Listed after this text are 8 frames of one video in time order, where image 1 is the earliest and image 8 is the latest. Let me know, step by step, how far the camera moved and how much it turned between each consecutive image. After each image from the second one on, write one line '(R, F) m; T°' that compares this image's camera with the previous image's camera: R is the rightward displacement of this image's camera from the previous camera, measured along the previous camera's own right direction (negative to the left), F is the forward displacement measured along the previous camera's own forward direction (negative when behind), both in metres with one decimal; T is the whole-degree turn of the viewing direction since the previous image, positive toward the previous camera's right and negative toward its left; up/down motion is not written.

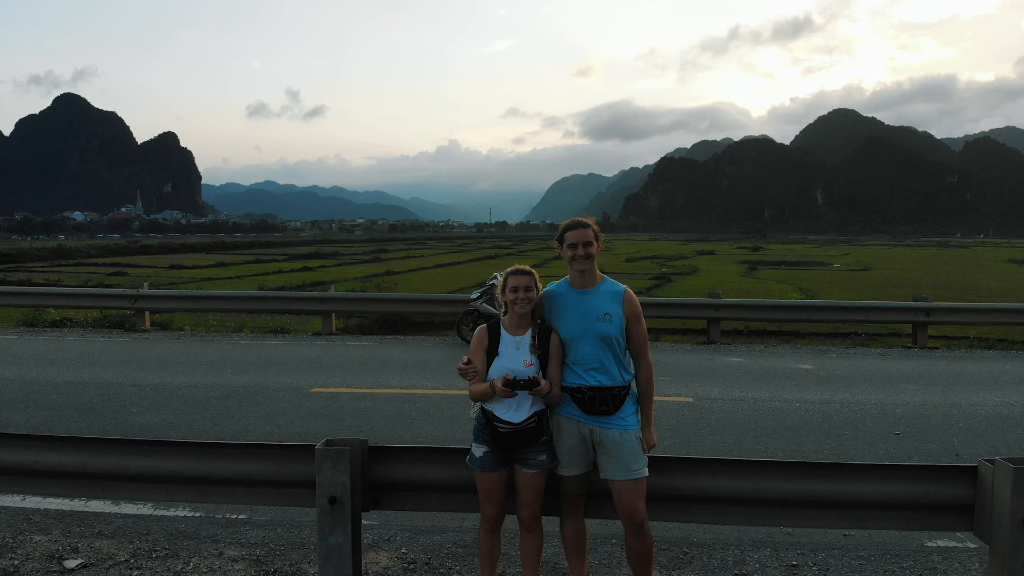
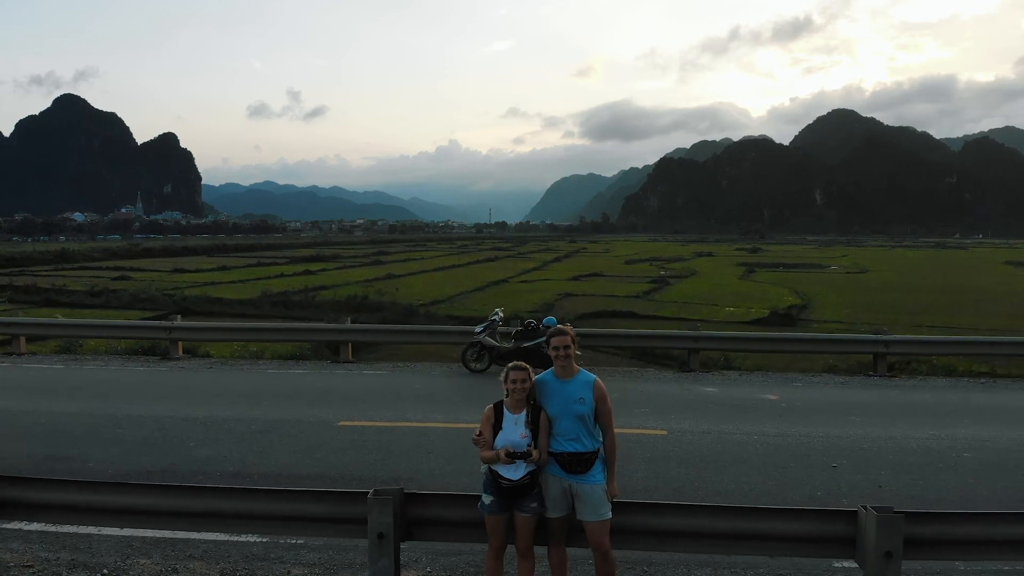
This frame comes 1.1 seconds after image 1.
(0.0, -0.2) m; 0°
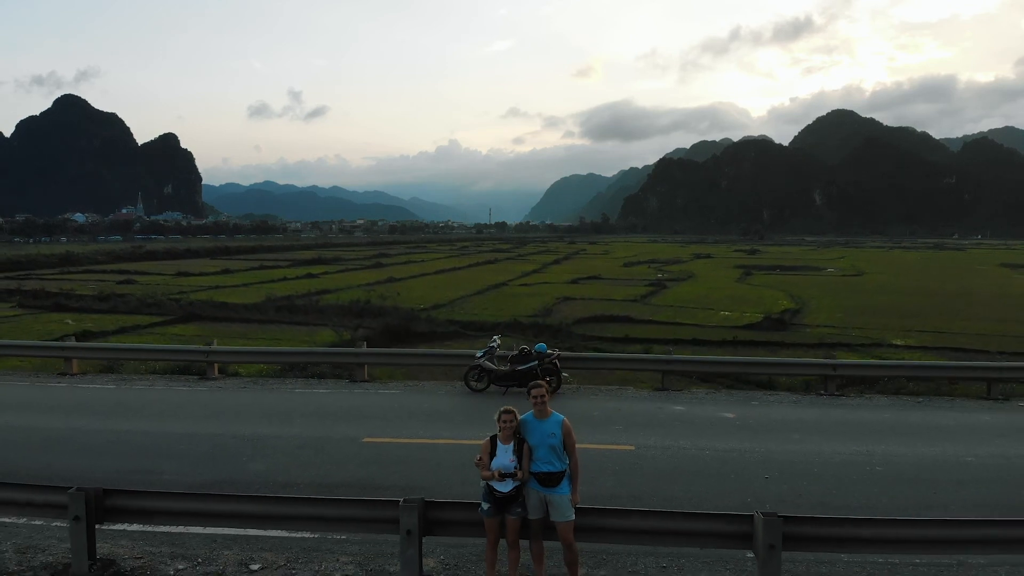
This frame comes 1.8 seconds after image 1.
(0.0, -0.3) m; 0°
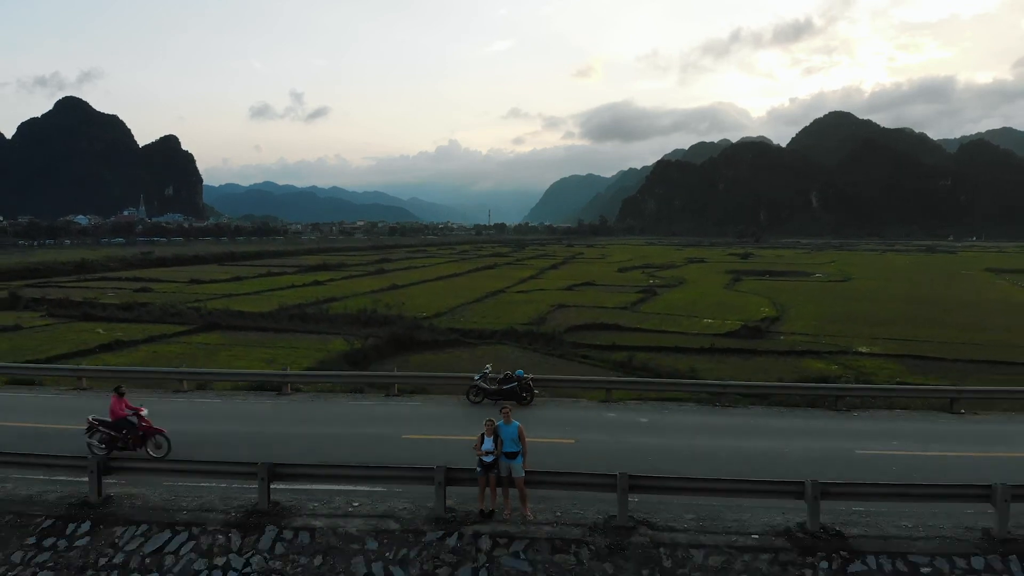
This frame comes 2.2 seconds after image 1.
(+0.1, -1.0) m; 0°
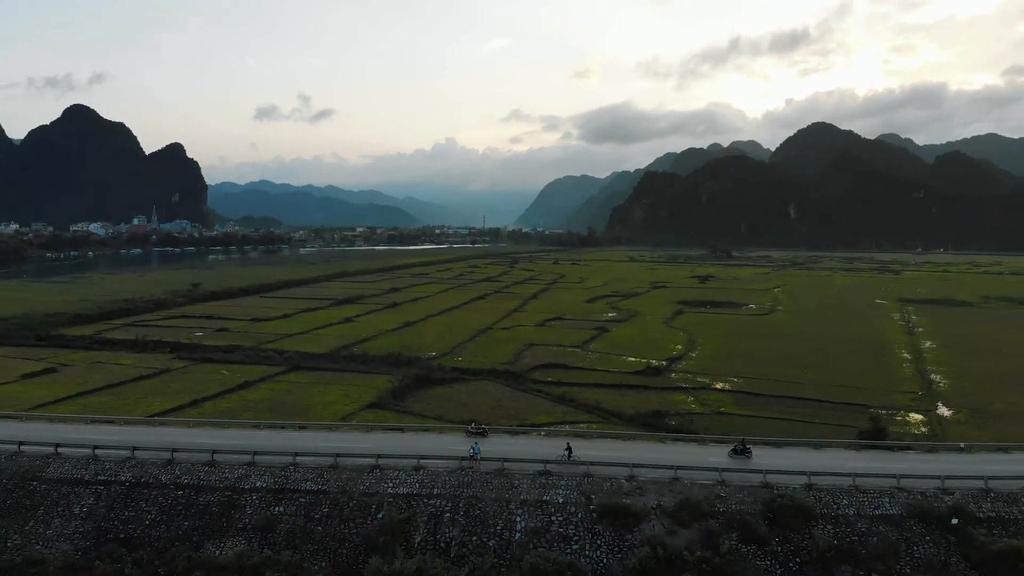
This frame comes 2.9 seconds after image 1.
(+0.4, -6.7) m; 0°
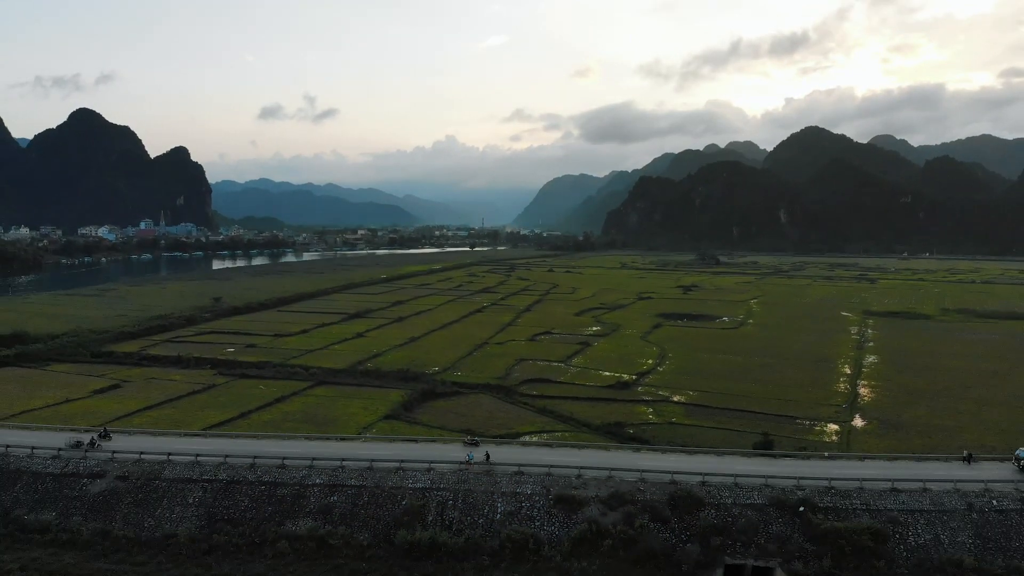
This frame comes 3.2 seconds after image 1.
(+0.3, -3.6) m; 0°
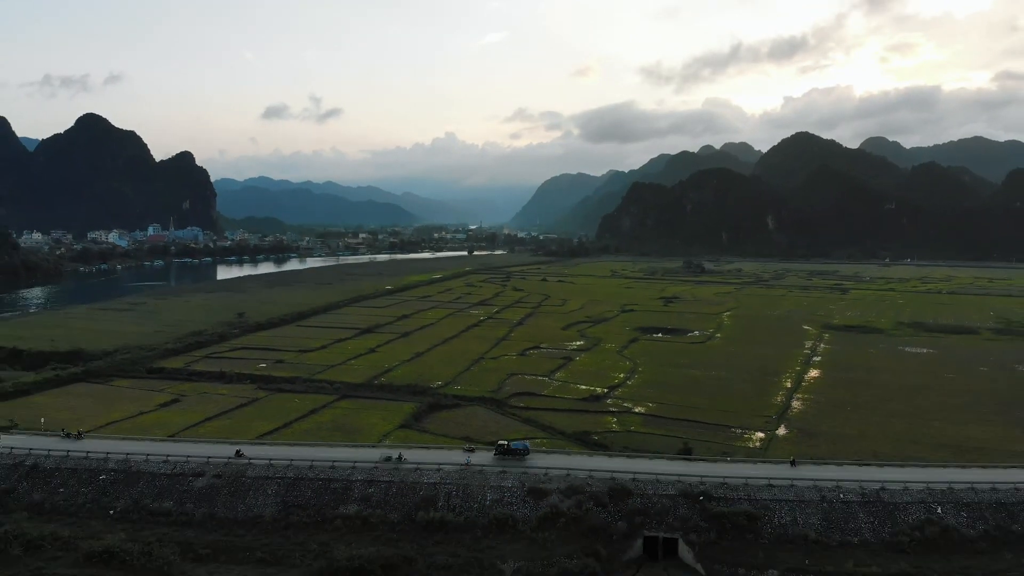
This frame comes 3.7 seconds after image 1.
(+0.3, -4.8) m; 0°
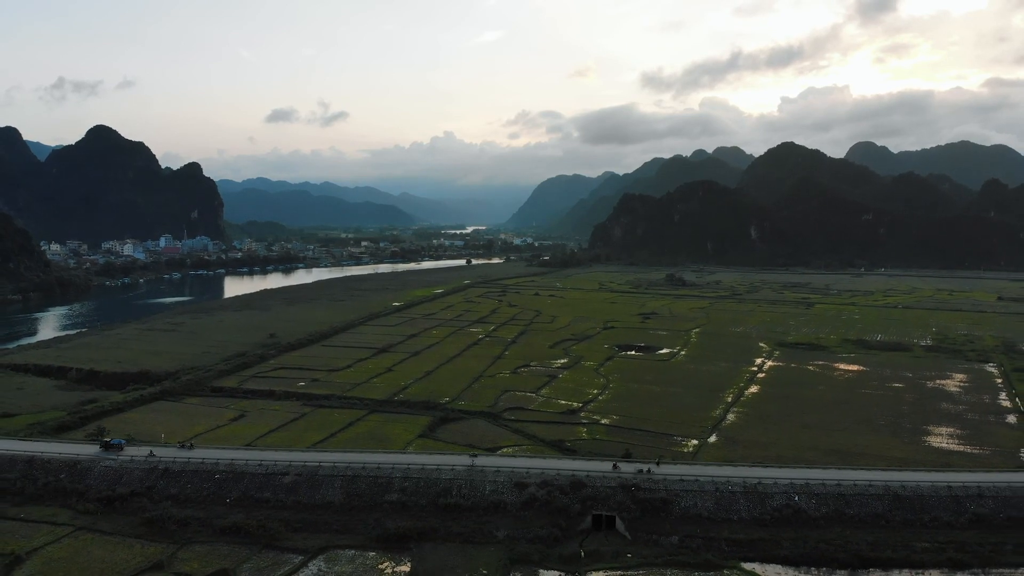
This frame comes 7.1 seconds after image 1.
(+0.2, -7.5) m; 0°
